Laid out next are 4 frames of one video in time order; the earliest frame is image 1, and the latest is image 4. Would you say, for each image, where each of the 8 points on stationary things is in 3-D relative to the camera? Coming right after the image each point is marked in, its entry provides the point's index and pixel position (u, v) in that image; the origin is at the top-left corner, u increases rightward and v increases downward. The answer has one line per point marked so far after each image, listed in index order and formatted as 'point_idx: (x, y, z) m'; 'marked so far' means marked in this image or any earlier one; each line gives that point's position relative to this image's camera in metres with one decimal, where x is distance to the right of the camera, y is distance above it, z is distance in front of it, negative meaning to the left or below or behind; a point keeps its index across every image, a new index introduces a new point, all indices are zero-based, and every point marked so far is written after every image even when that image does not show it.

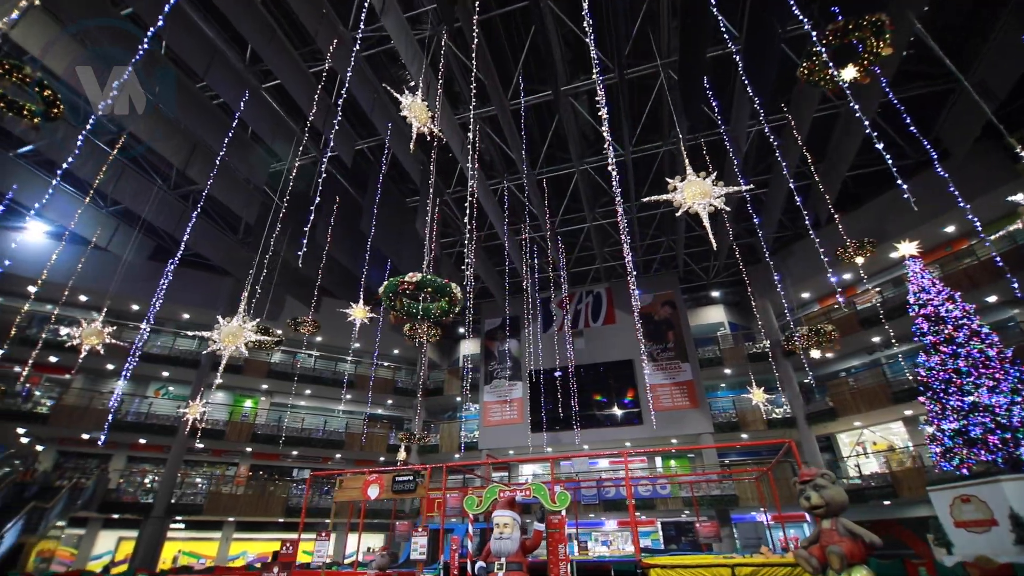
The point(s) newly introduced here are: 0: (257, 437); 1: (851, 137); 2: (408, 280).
0: (-11.0, -6.5, +19.3) m
1: (+9.9, +4.4, +12.9) m
2: (-1.4, +0.1, +6.0) m
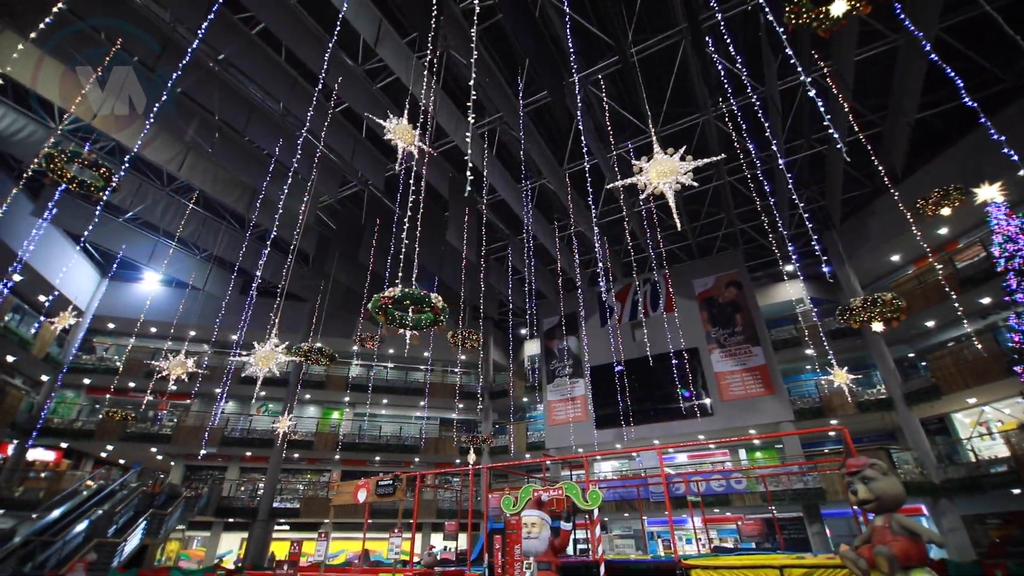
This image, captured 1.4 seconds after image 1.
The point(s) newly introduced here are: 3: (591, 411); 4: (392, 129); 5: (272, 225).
0: (-8.1, -7.5, +21.1) m
1: (+10.0, +5.5, +11.1) m
2: (-1.8, -0.1, +6.4) m
3: (+3.5, -5.5, +20.0) m
4: (-2.2, +2.9, +8.1) m
5: (-8.6, +2.3, +16.0) m
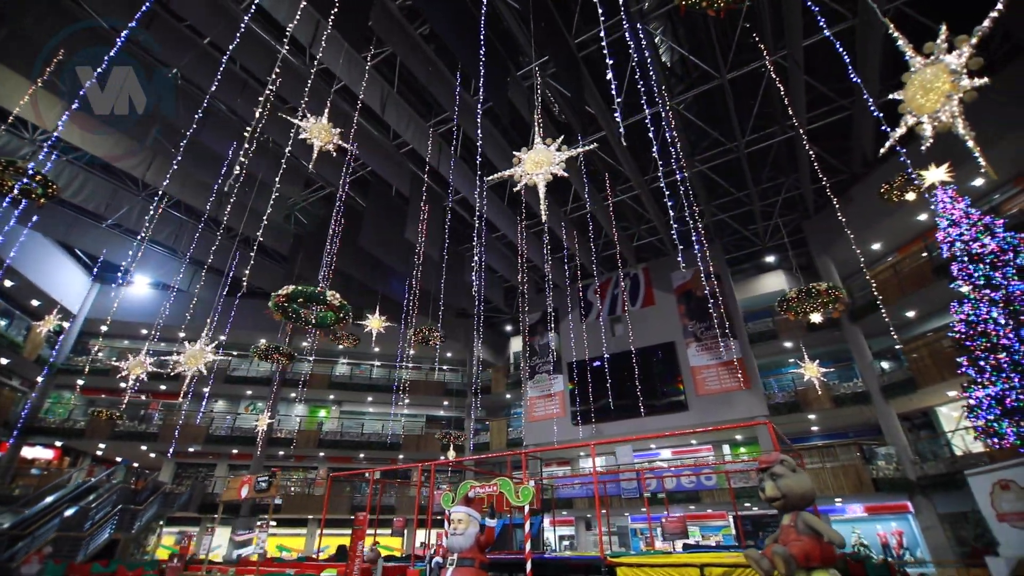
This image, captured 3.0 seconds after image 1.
0: (-8.9, -7.5, +21.4) m
1: (+8.6, +5.7, +10.7) m
2: (-3.3, -0.1, +6.4) m
3: (+2.6, -5.3, +19.8) m
4: (-3.7, +2.9, +8.1) m
5: (-9.9, +2.2, +16.3) m
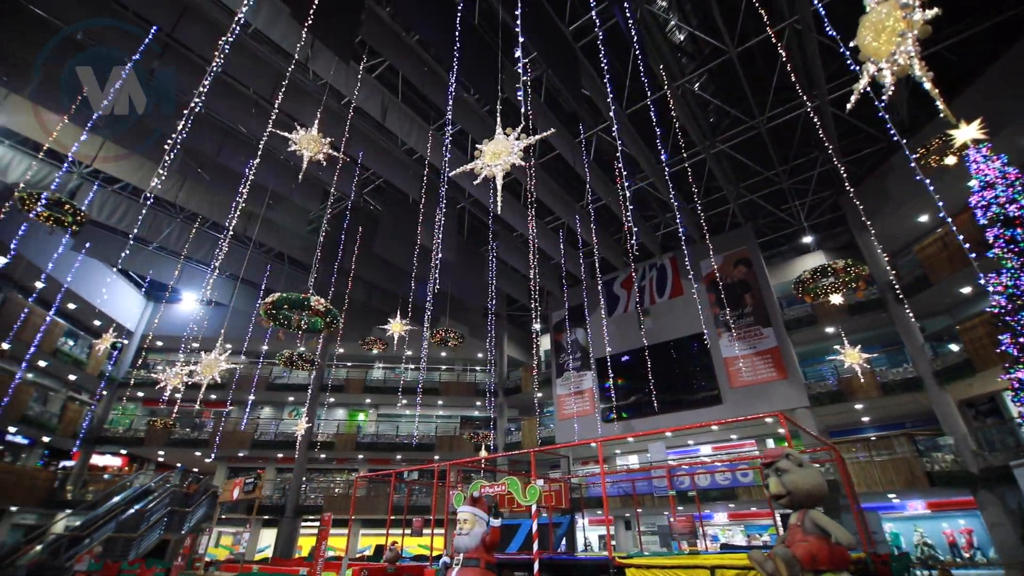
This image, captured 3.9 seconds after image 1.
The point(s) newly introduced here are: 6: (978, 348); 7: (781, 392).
0: (-7.4, -7.8, +22.0) m
1: (+8.3, +6.3, +9.7) m
2: (-3.6, -0.2, +6.6) m
3: (+3.8, -5.1, +19.4) m
4: (-4.0, +2.8, +8.4) m
5: (-9.3, +1.8, +17.1) m
6: (+12.8, -1.6, +12.2) m
7: (+9.2, -3.6, +15.3) m
